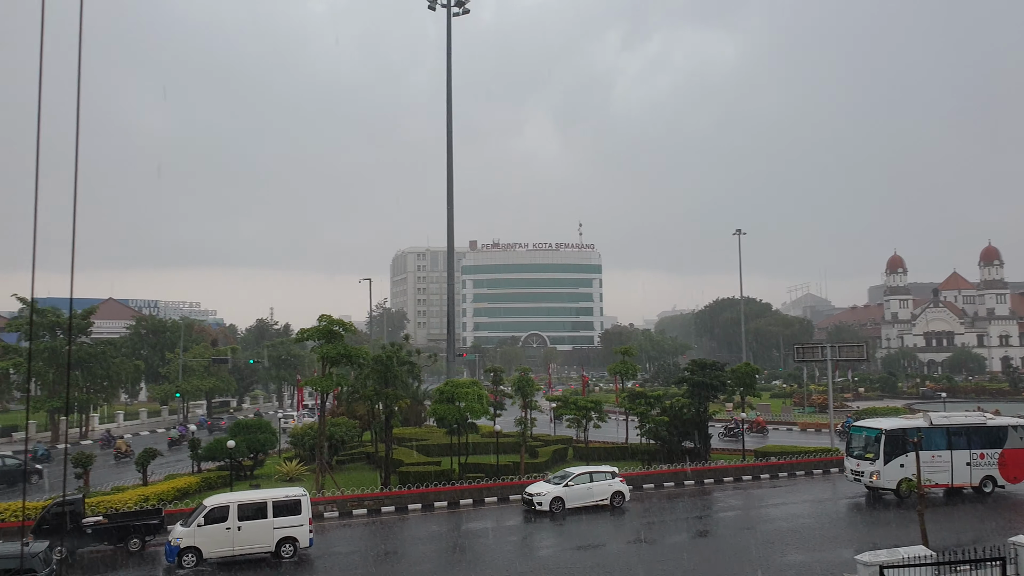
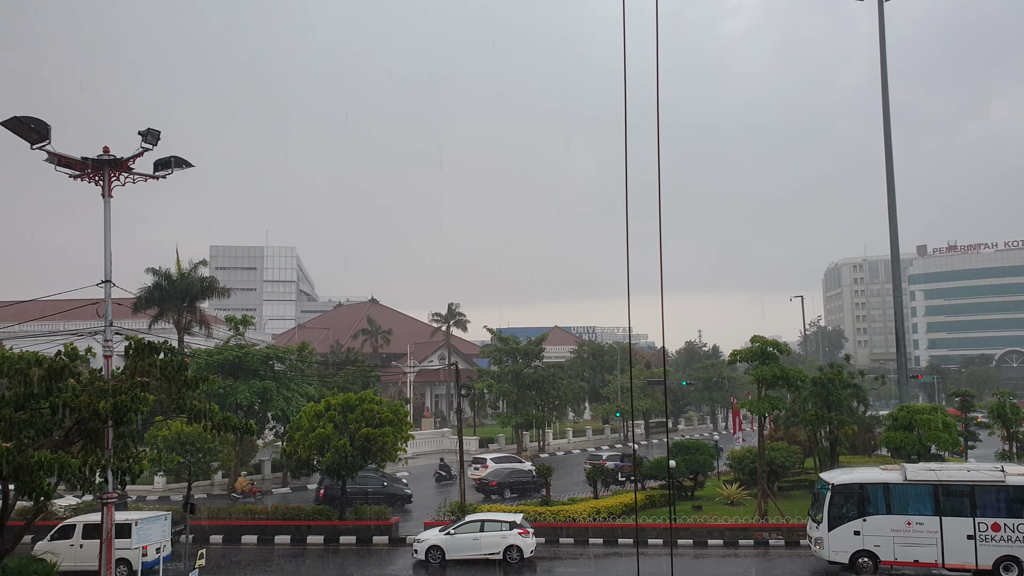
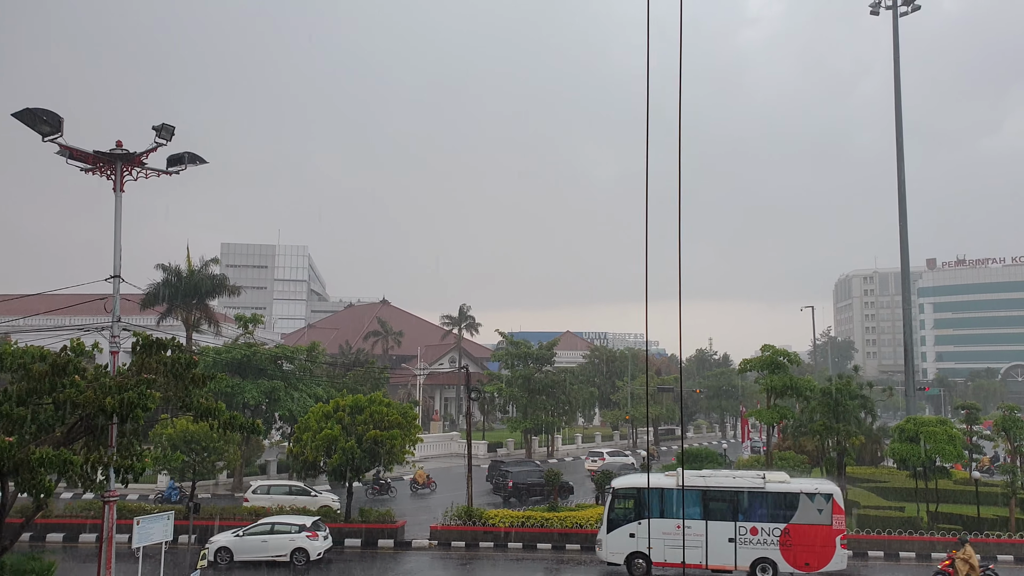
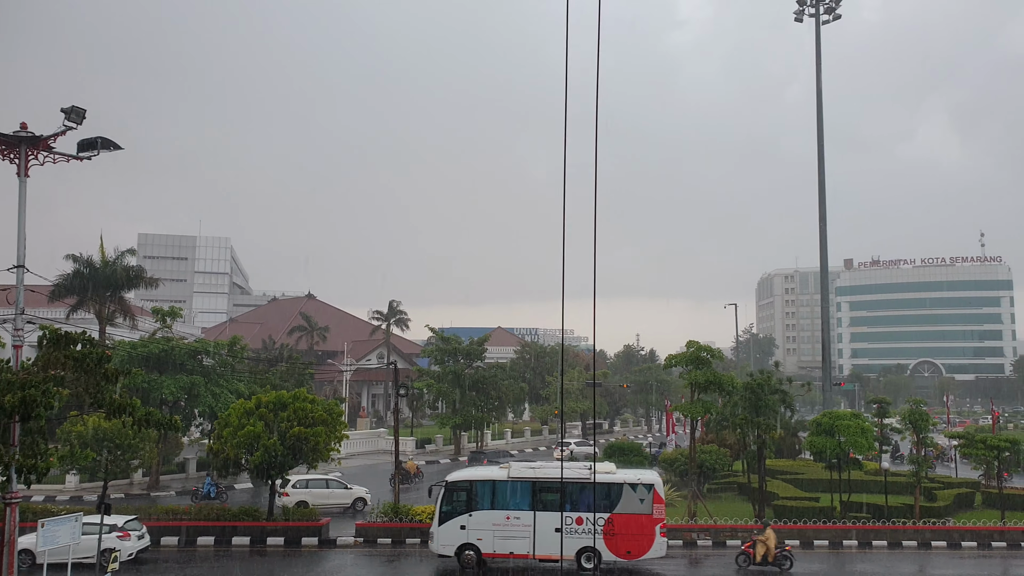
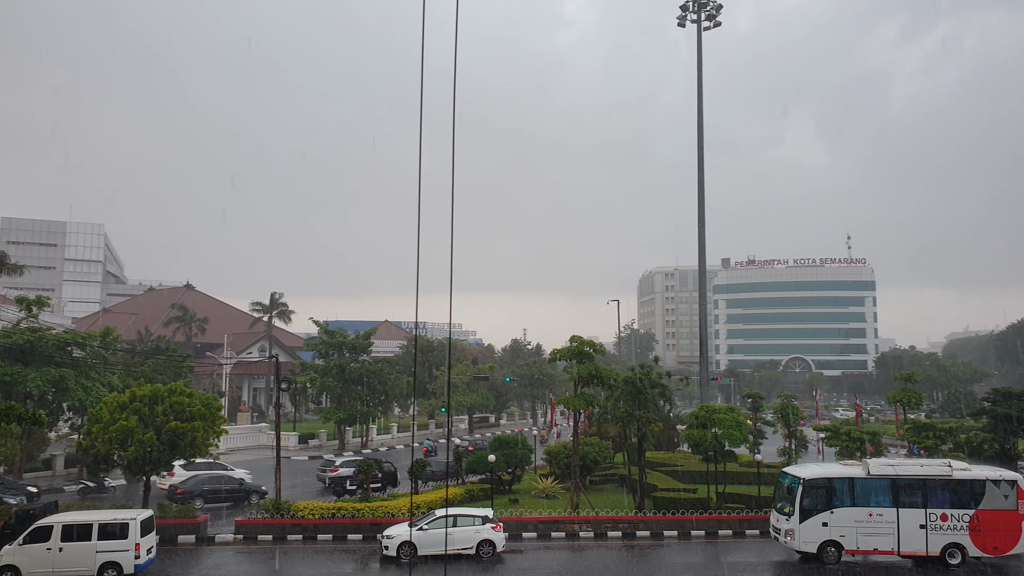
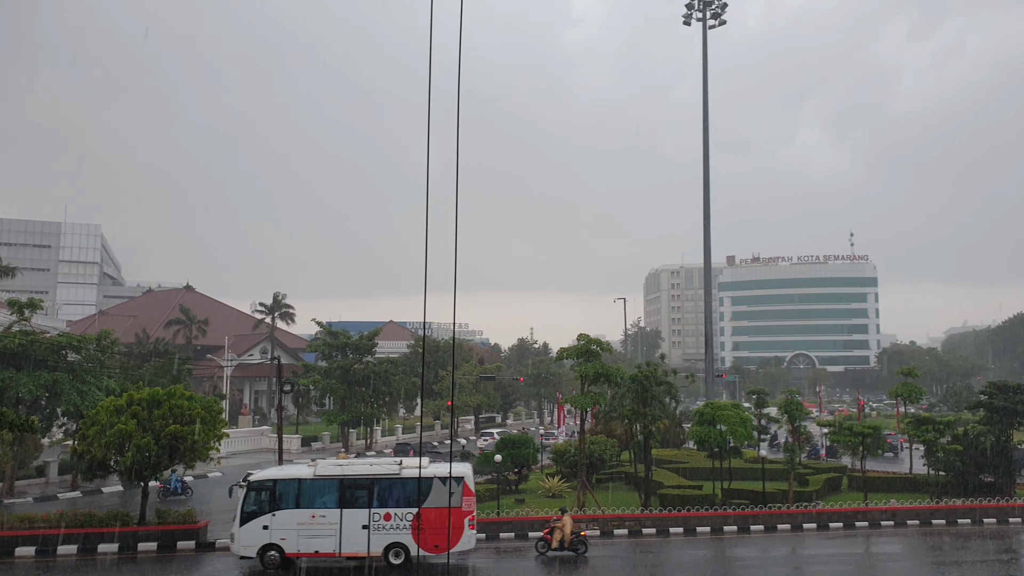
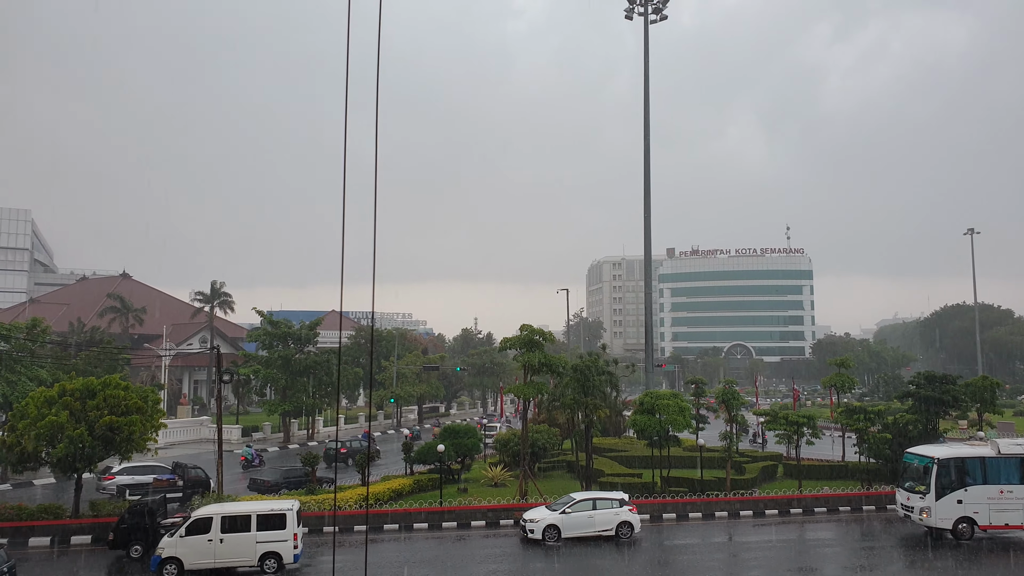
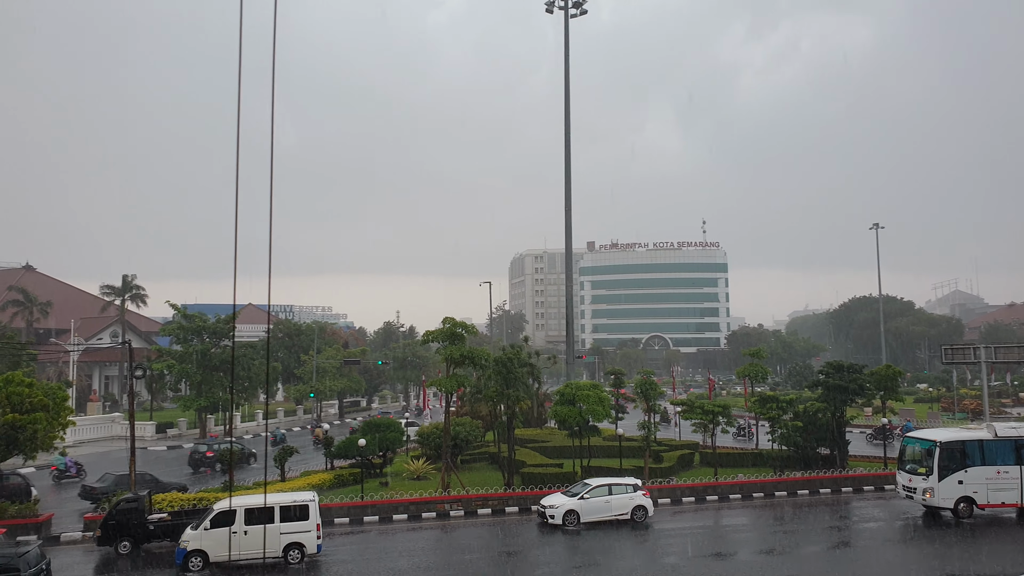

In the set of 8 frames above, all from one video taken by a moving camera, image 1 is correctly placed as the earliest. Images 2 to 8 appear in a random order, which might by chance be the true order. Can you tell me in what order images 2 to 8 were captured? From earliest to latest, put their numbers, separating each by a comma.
8, 7, 5, 2, 3, 4, 6
